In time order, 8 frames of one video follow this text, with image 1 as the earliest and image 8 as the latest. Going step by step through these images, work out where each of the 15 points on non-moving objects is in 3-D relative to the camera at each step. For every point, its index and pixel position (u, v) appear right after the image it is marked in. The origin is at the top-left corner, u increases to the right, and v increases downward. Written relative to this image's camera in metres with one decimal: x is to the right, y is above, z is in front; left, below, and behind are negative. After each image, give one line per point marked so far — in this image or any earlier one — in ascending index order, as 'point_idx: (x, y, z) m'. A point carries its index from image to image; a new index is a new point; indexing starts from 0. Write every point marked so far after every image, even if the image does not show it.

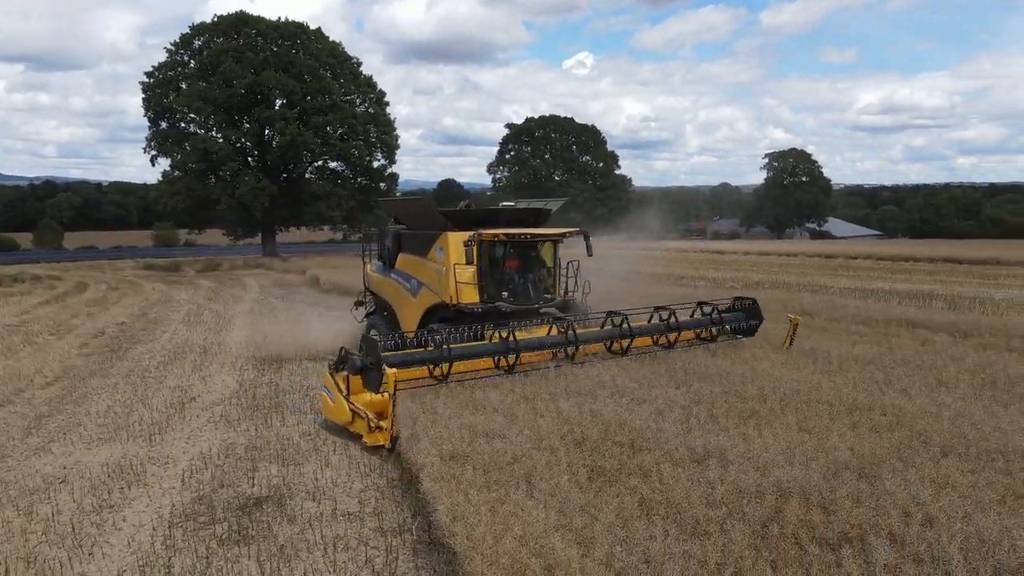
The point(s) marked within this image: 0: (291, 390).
0: (-3.2, -1.5, +10.9) m
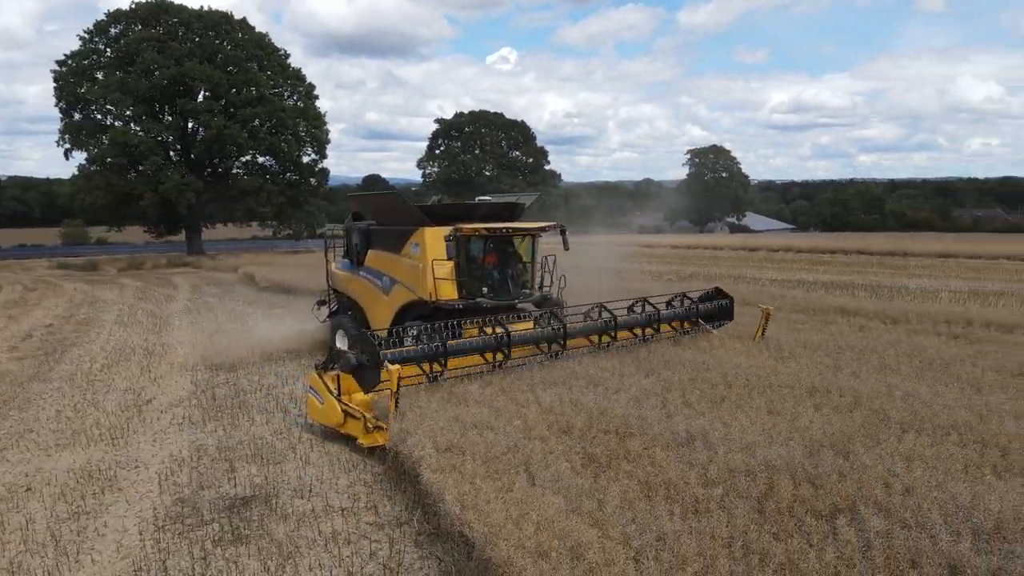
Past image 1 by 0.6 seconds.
0: (-3.7, -1.4, +10.7) m
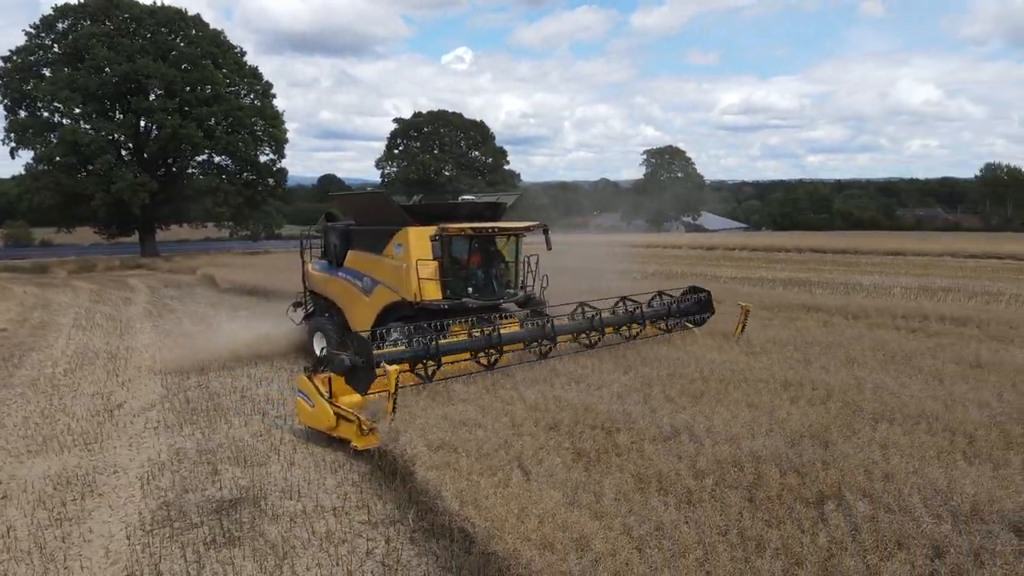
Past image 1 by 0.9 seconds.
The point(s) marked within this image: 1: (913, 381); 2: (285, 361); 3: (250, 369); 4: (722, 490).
0: (-4.1, -1.5, +10.6) m
1: (+4.6, -1.1, +8.5) m
2: (-3.8, -1.2, +12.3) m
3: (-4.2, -1.3, +11.8) m
4: (+1.5, -1.4, +5.2) m
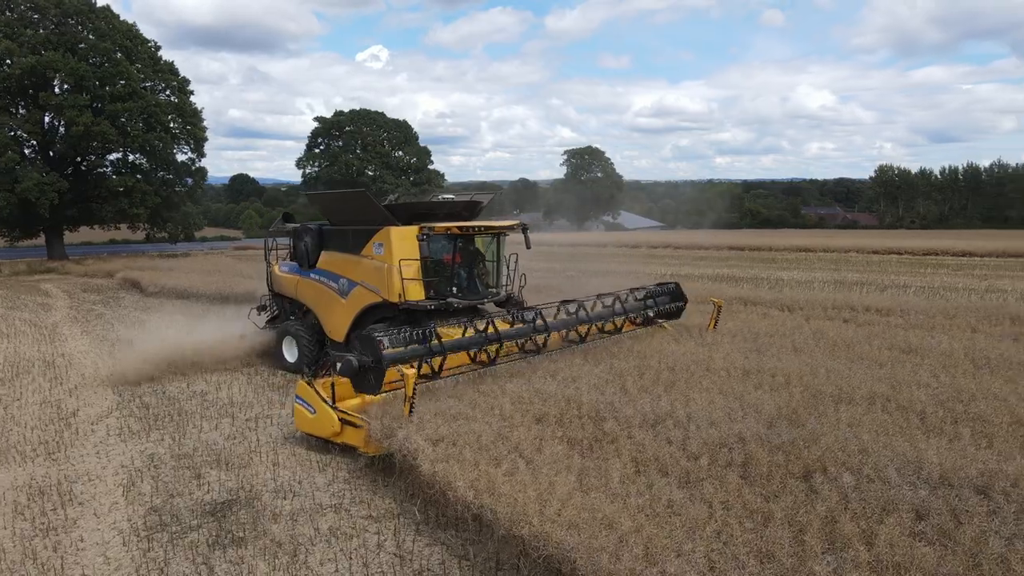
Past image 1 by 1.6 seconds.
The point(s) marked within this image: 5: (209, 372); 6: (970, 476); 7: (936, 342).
0: (-4.5, -1.5, +10.3) m
1: (+4.3, -1.0, +9.2) m
2: (-4.4, -1.2, +12.0) m
3: (-4.8, -1.3, +11.5) m
4: (+1.6, -1.4, +5.6) m
5: (-4.8, -1.3, +11.7) m
6: (+3.3, -1.4, +5.3) m
7: (+6.1, -0.8, +10.7) m
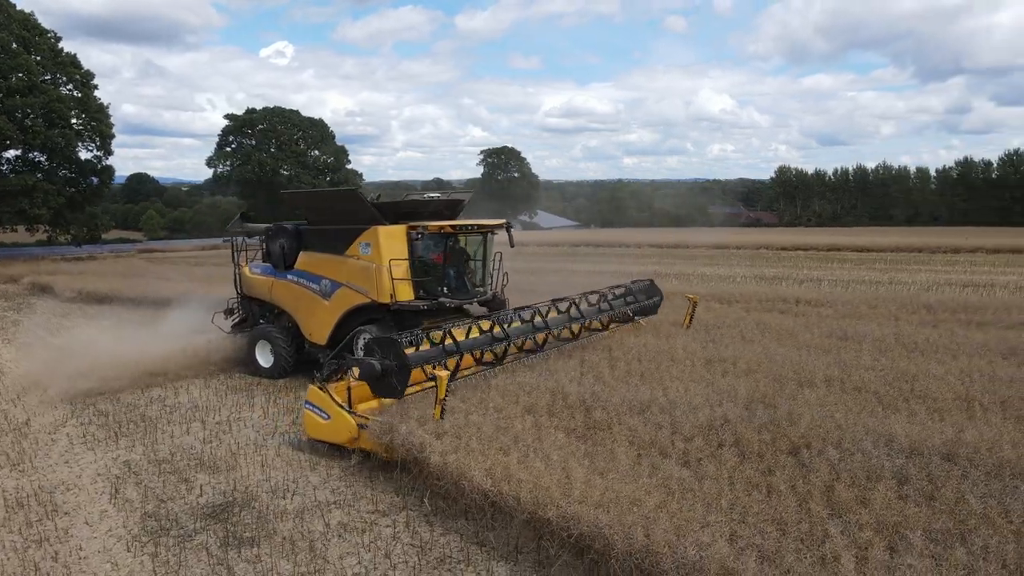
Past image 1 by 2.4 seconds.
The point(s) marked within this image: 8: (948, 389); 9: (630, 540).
0: (-5.0, -1.5, +10.0) m
1: (+3.9, -0.9, +9.9) m
2: (-5.0, -1.3, +11.7) m
3: (-5.3, -1.4, +11.2) m
4: (+1.6, -1.3, +6.0) m
5: (-5.4, -1.3, +11.3) m
6: (+3.4, -1.3, +6.0) m
7: (+5.6, -0.7, +11.6) m
8: (+4.6, -1.1, +7.8) m
9: (+0.7, -1.5, +4.6) m
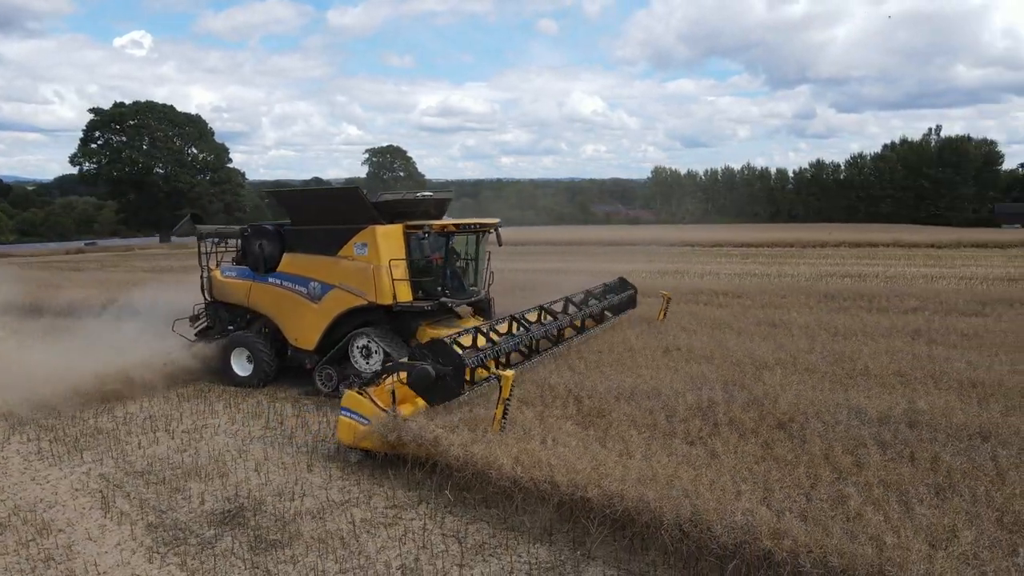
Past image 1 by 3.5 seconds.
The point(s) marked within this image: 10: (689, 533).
0: (-5.4, -1.6, +9.4) m
1: (+3.4, -0.7, +10.8) m
2: (-5.7, -1.3, +11.1) m
3: (-5.9, -1.4, +10.5) m
4: (+1.8, -1.2, +6.5) m
5: (-6.0, -1.4, +10.7) m
6: (+3.5, -1.2, +6.8) m
7: (+4.8, -0.5, +12.7) m
8: (+4.4, -0.9, +8.8) m
9: (+1.1, -1.5, +5.0) m
10: (+1.2, -1.6, +4.9) m
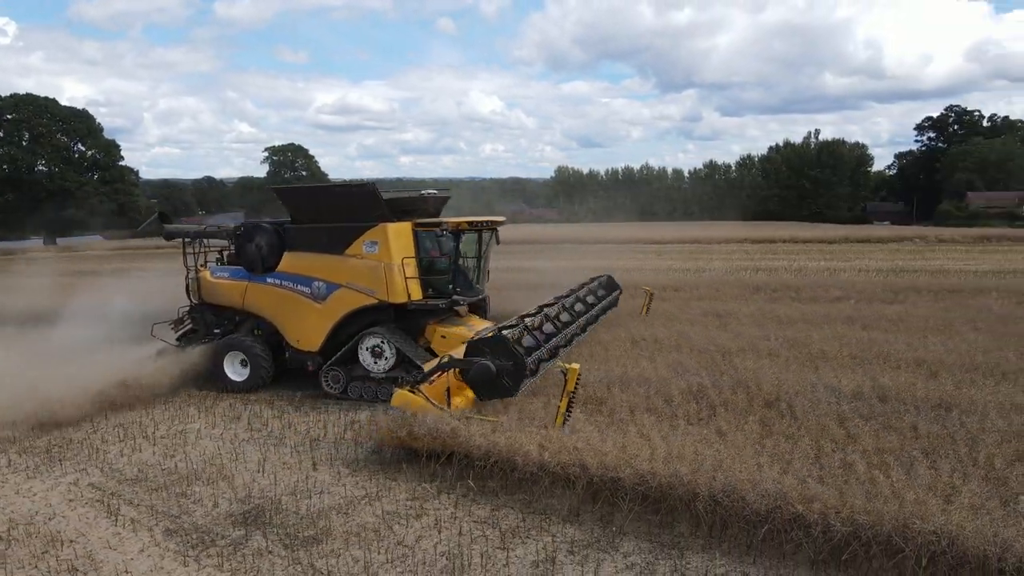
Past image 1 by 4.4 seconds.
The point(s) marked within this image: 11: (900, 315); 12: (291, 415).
0: (-5.6, -1.6, +9.0) m
1: (+2.9, -0.6, +11.4) m
2: (-6.2, -1.4, +10.6) m
3: (-6.3, -1.5, +10.0) m
4: (+1.9, -1.2, +7.0) m
5: (-6.3, -1.5, +10.1) m
6: (+3.6, -1.0, +7.5) m
7: (+4.0, -0.4, +13.5) m
8: (+4.2, -0.8, +9.6) m
9: (+1.4, -1.4, +5.4) m
10: (+1.5, -1.5, +5.3) m
11: (+6.7, -0.5, +12.8) m
12: (-2.7, -1.5, +8.9) m
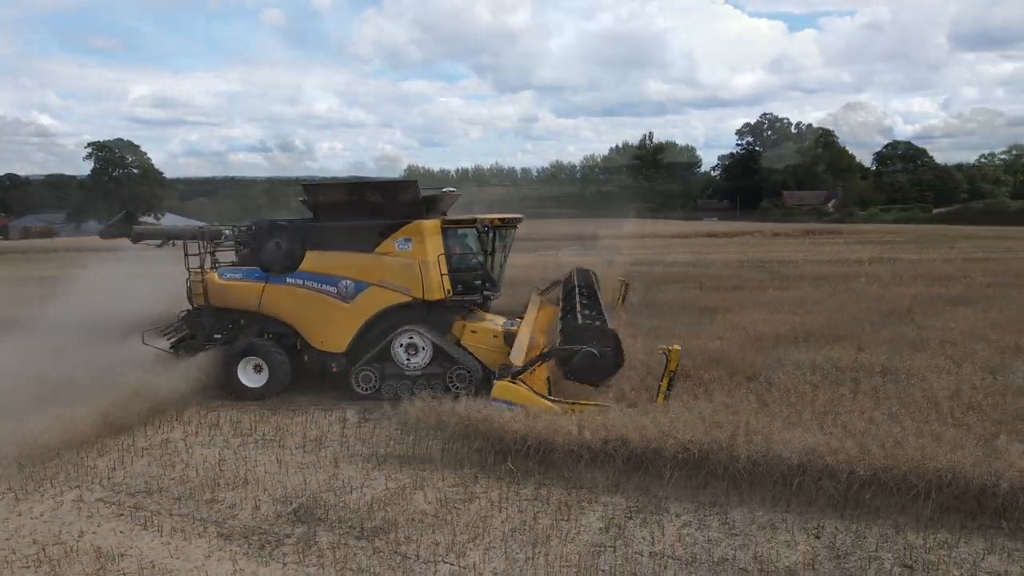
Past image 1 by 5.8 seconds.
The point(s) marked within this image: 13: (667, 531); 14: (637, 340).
0: (-5.6, -1.7, +8.3) m
1: (+2.2, -0.5, +12.4) m
2: (-6.5, -1.5, +9.7) m
3: (-6.5, -1.6, +9.1) m
4: (+2.0, -1.0, +7.8) m
5: (-6.6, -1.6, +9.2) m
6: (+3.6, -0.9, +8.6) m
7: (+2.8, -0.2, +14.7) m
8: (+3.8, -0.6, +10.9) m
9: (+1.9, -1.3, +6.2) m
10: (+2.0, -1.4, +6.1) m
11: (+5.6, -0.2, +14.5) m
12: (-2.8, -1.5, +8.8) m
13: (+1.2, -1.9, +5.8) m
14: (+1.7, -0.7, +10.3) m
